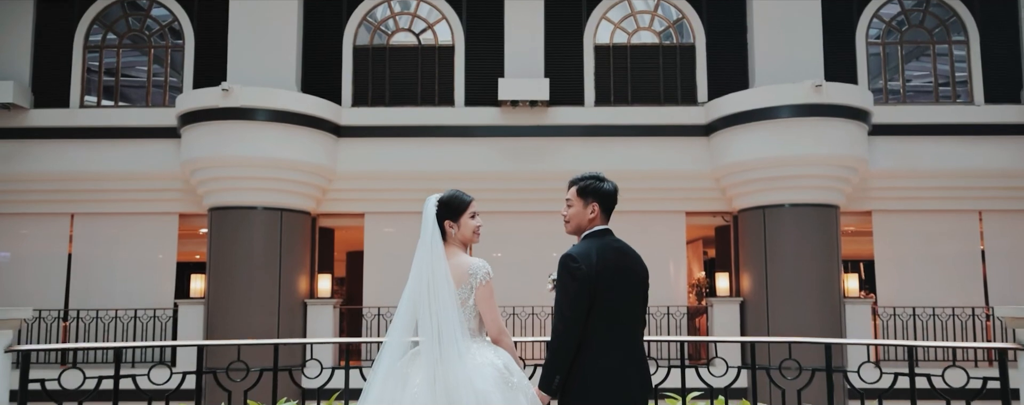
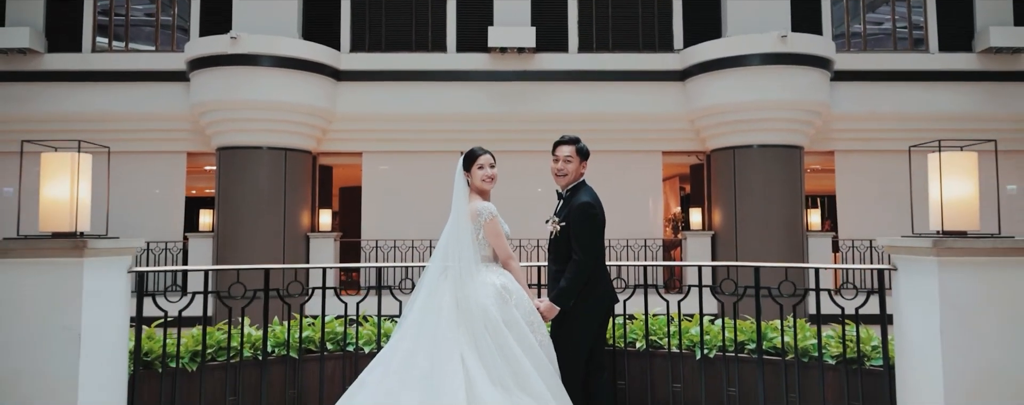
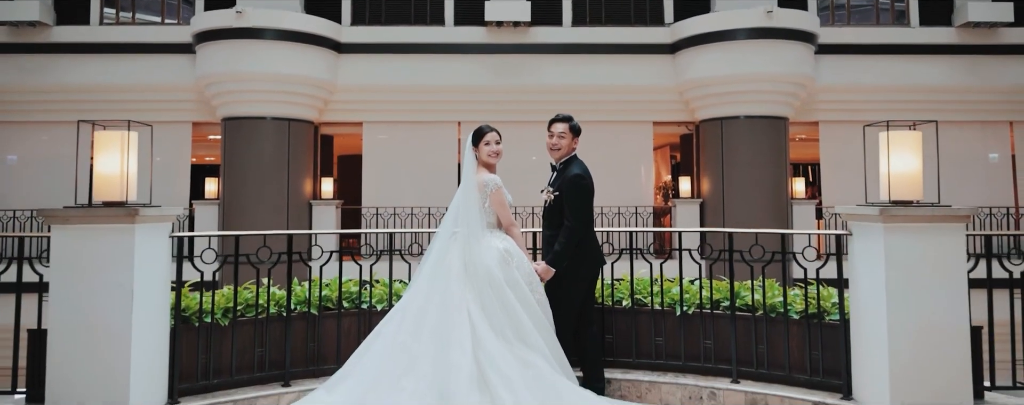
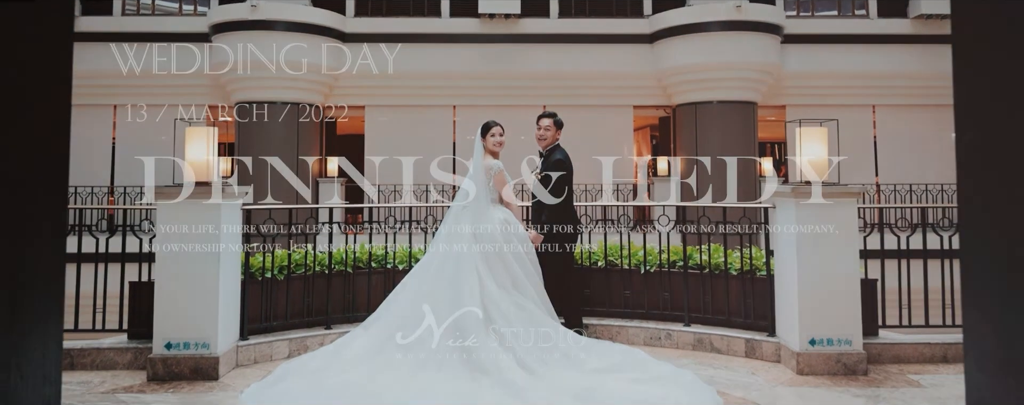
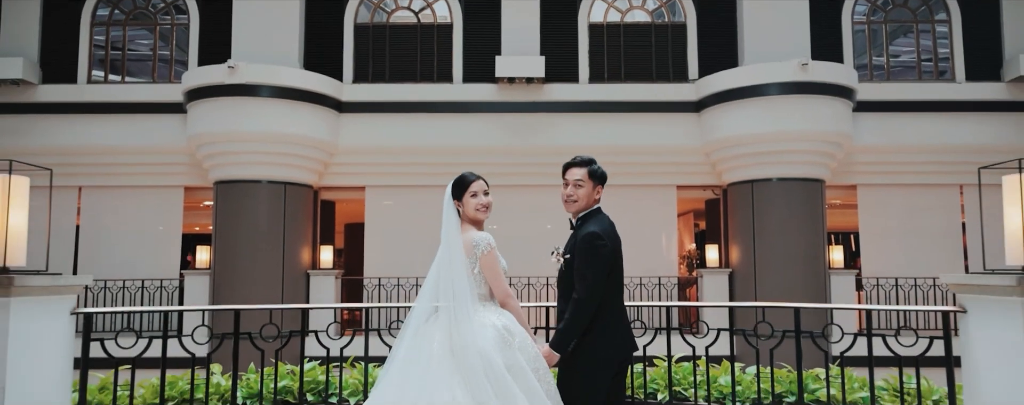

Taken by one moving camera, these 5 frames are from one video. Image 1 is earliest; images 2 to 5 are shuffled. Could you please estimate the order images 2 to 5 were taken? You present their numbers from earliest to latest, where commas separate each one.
5, 2, 3, 4
